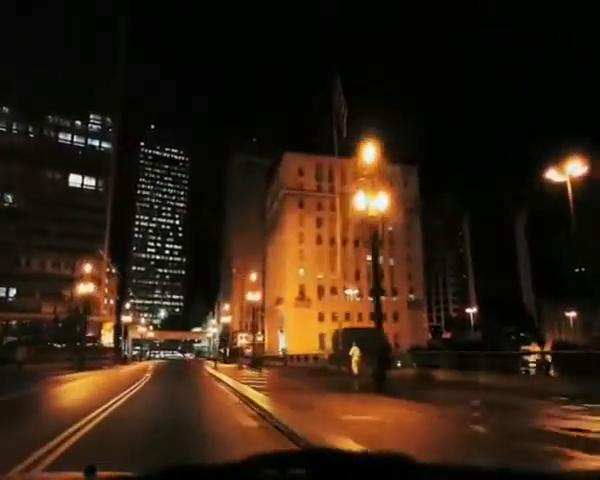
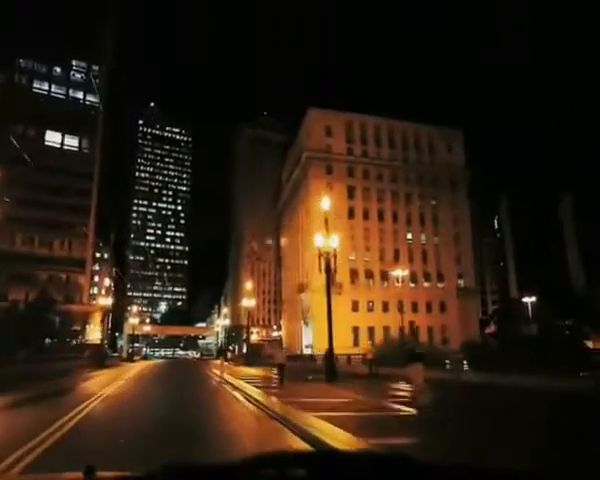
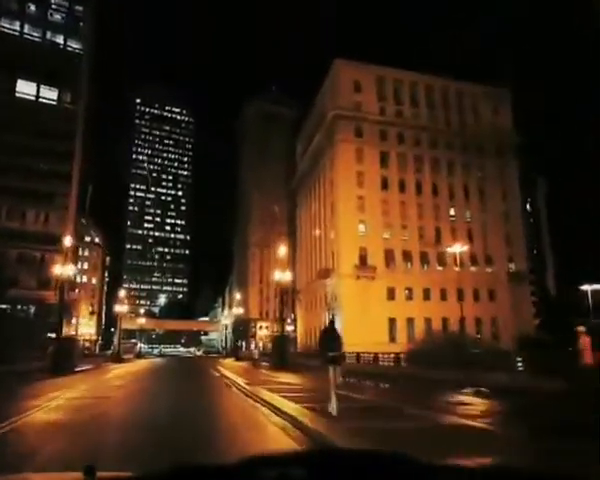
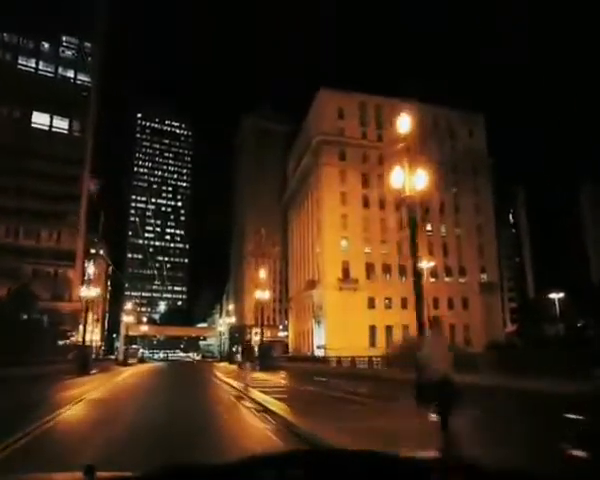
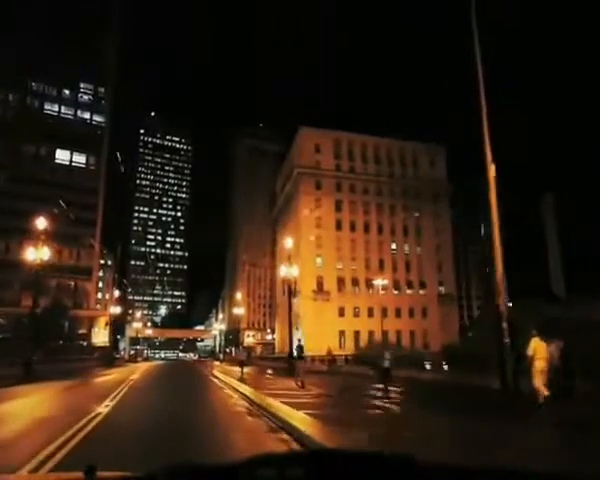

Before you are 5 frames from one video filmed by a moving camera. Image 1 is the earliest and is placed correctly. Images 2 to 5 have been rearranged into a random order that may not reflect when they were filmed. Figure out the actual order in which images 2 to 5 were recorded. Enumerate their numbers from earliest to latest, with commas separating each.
5, 2, 4, 3
